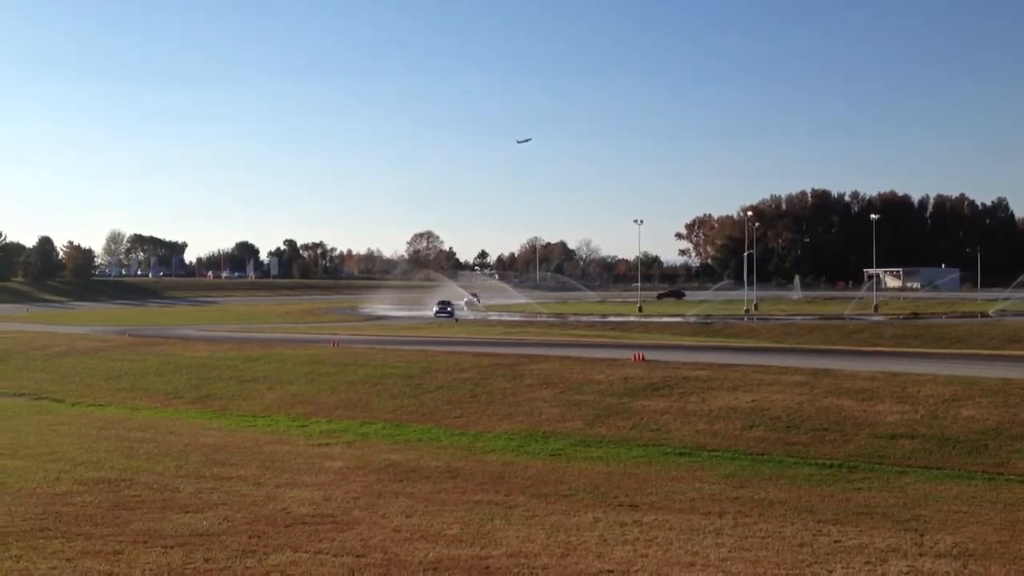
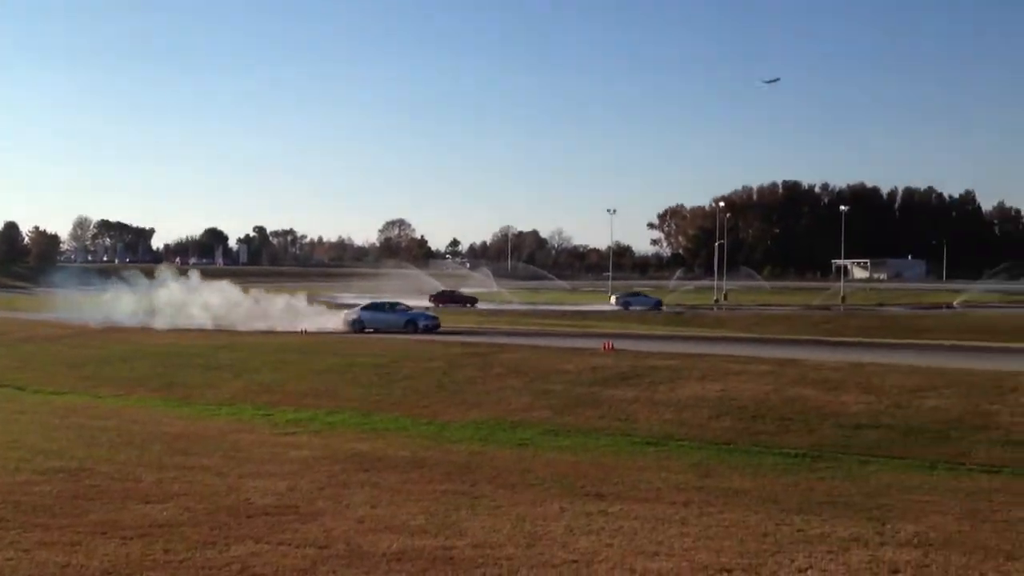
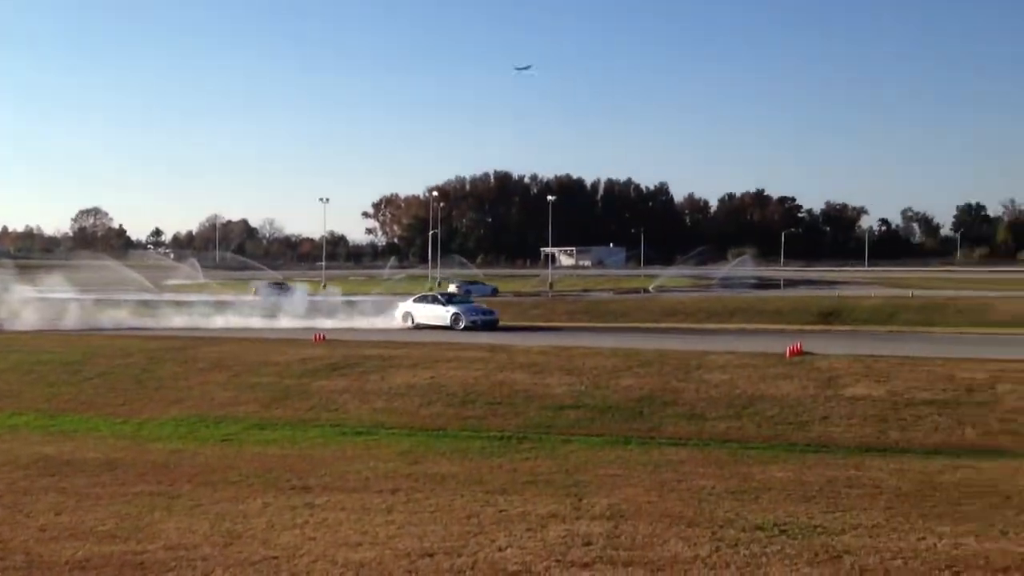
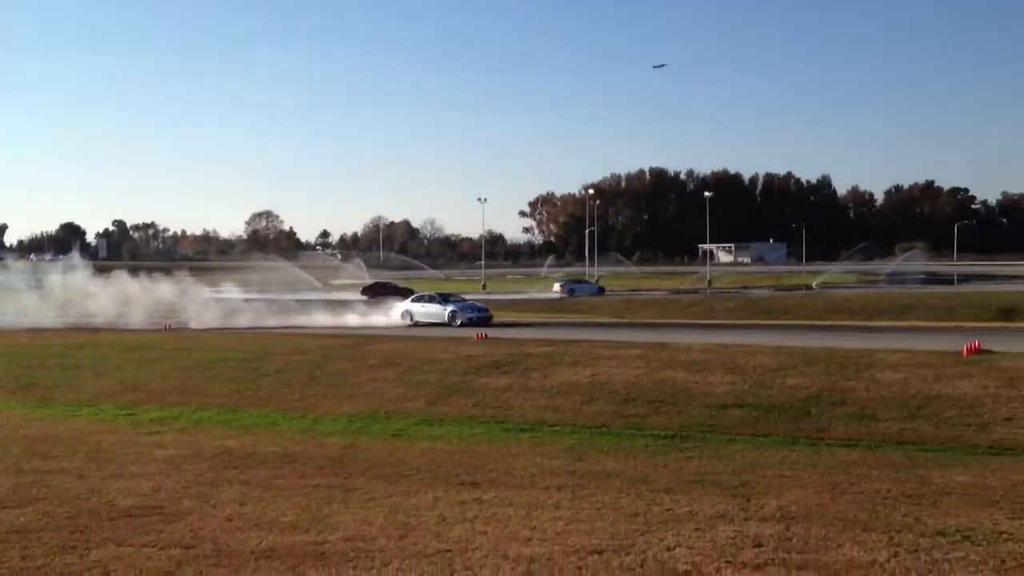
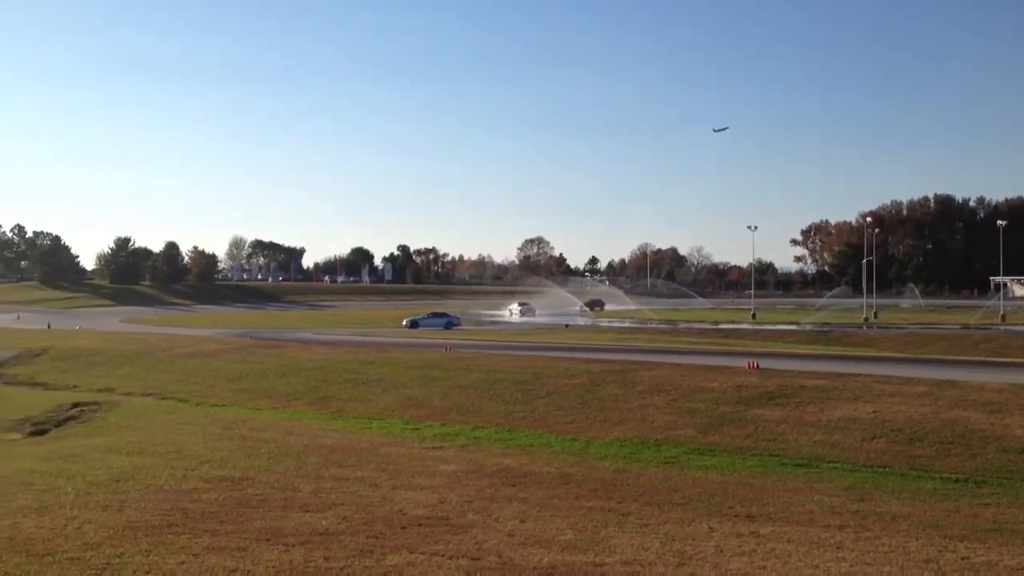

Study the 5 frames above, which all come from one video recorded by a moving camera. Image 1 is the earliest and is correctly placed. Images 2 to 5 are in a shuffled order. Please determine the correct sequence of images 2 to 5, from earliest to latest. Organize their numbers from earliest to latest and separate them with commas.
5, 2, 4, 3
